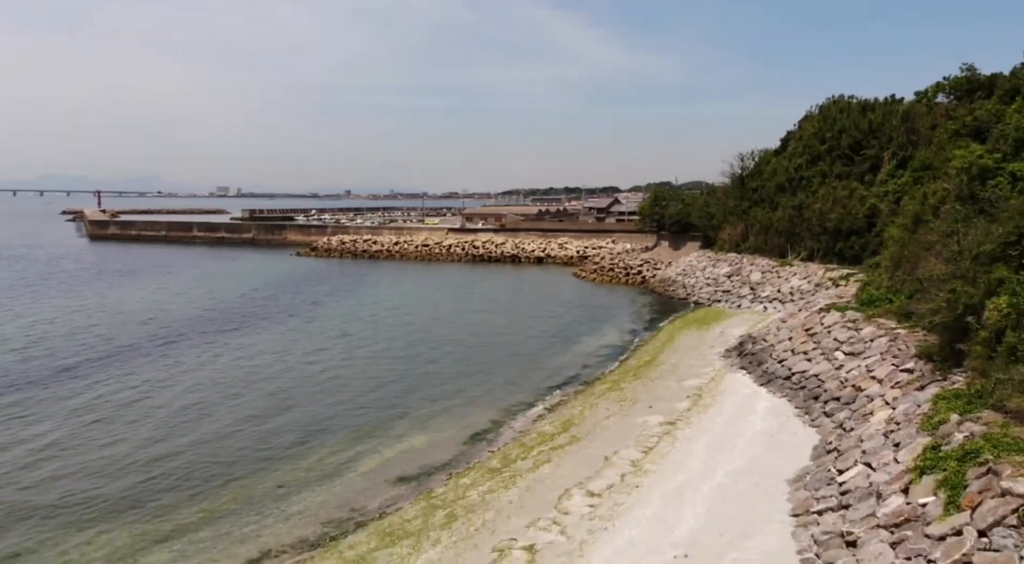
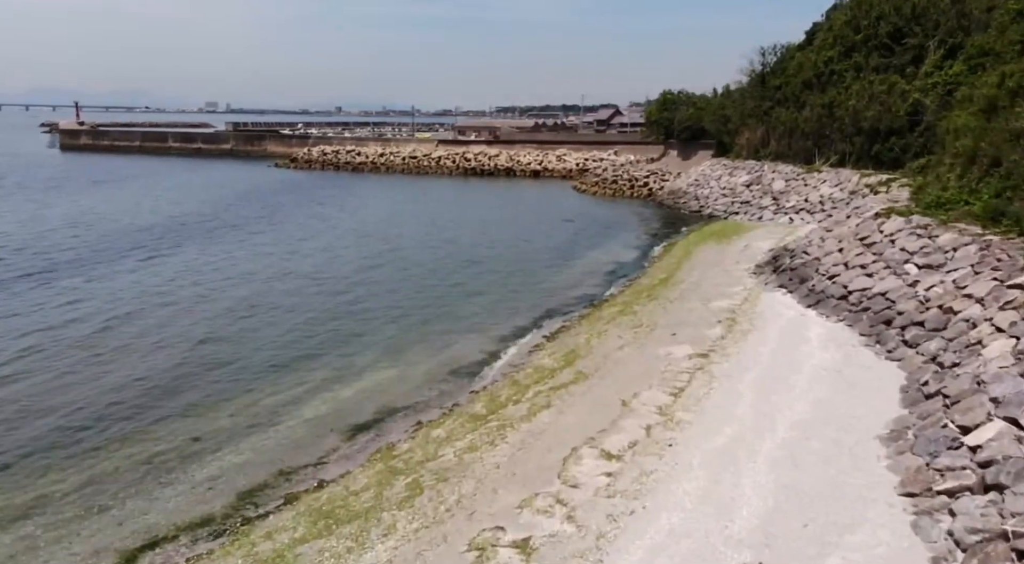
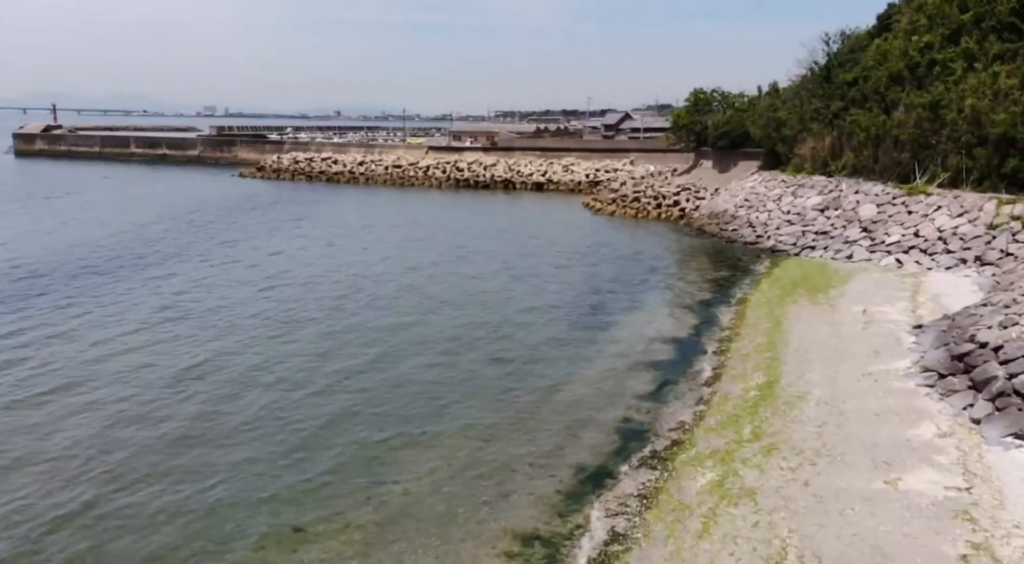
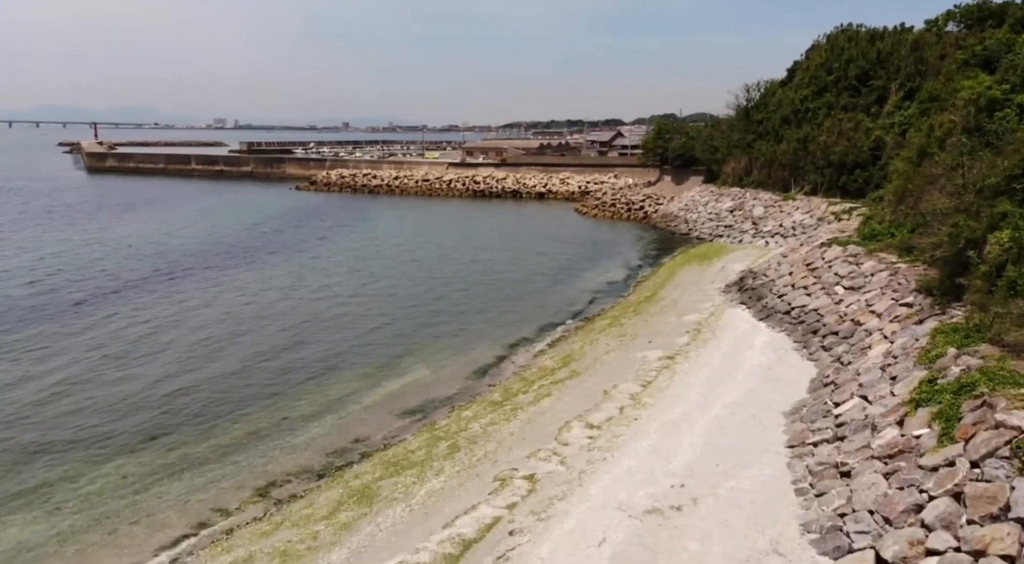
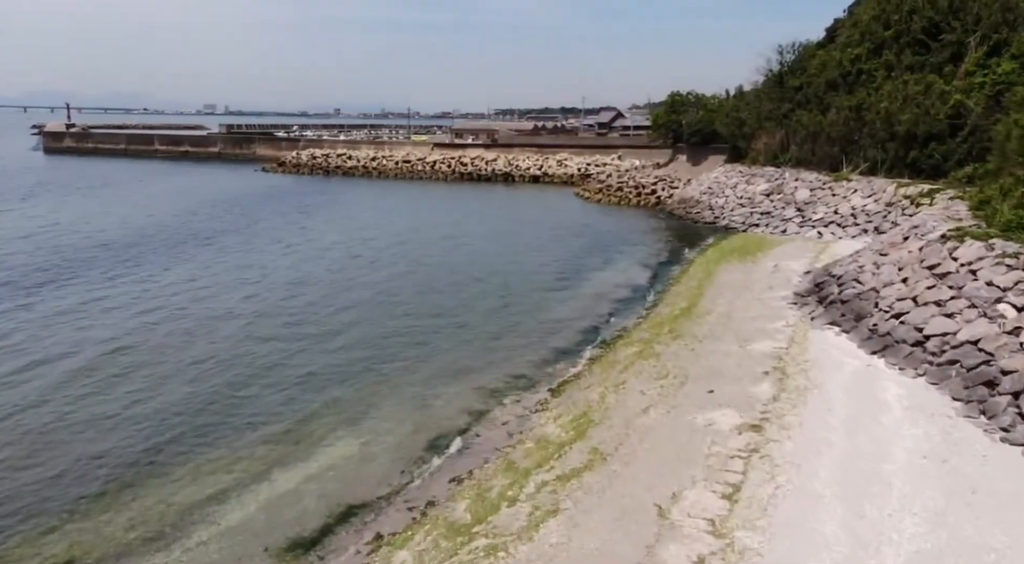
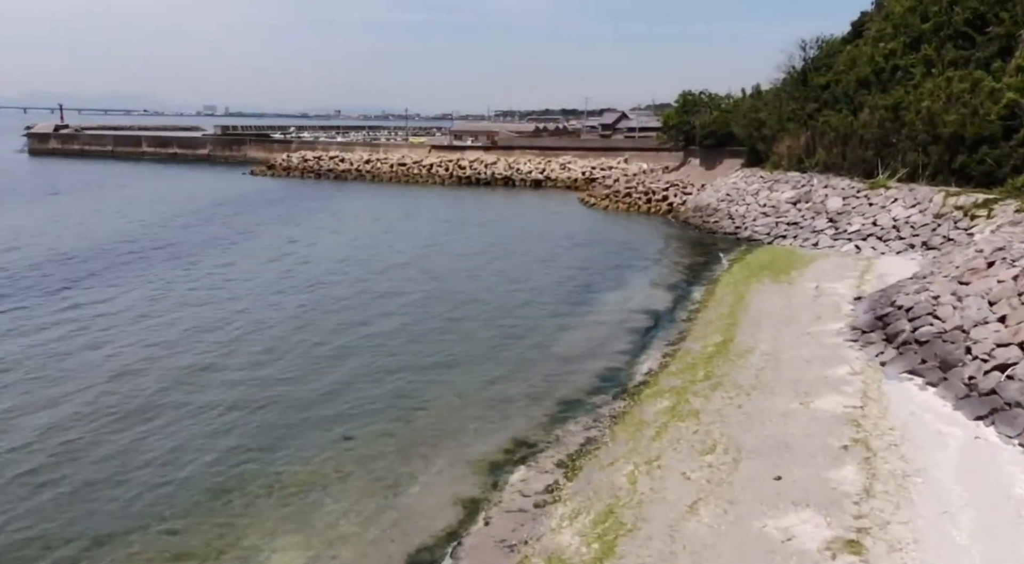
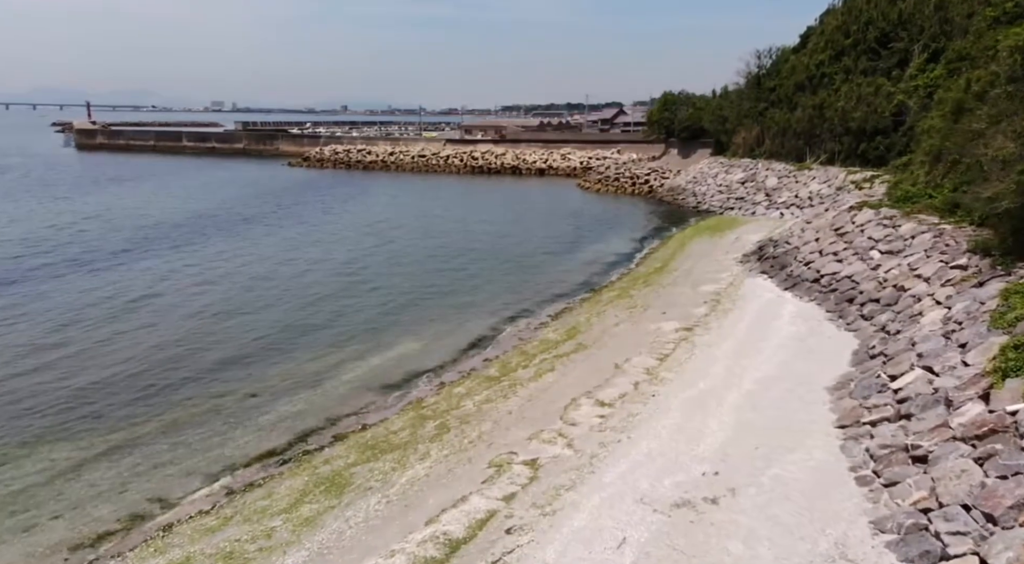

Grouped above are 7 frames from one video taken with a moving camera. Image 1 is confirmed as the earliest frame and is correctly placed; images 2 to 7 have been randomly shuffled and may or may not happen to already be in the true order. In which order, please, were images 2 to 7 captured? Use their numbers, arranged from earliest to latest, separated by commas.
4, 7, 2, 5, 6, 3
